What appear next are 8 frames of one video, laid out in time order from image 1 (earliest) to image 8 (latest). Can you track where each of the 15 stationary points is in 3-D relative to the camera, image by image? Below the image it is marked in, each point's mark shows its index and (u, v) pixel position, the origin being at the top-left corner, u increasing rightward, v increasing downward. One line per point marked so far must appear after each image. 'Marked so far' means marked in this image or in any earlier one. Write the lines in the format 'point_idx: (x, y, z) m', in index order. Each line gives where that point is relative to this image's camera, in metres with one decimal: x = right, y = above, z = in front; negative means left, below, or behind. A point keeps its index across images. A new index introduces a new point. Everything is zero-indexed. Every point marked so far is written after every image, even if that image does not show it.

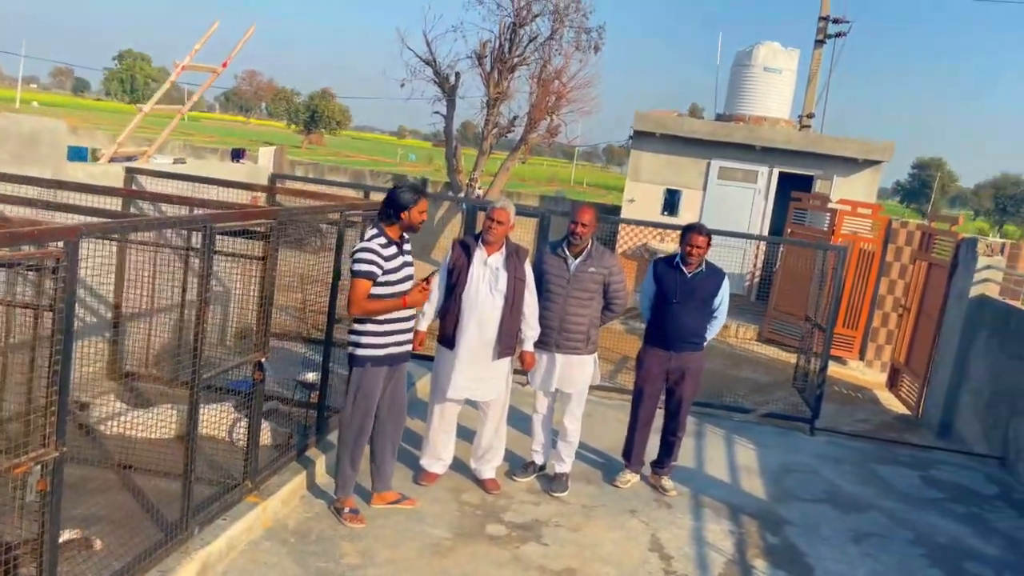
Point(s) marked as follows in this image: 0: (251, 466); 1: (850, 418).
0: (-1.3, -0.9, +4.5) m
1: (+3.7, -1.4, +9.4) m
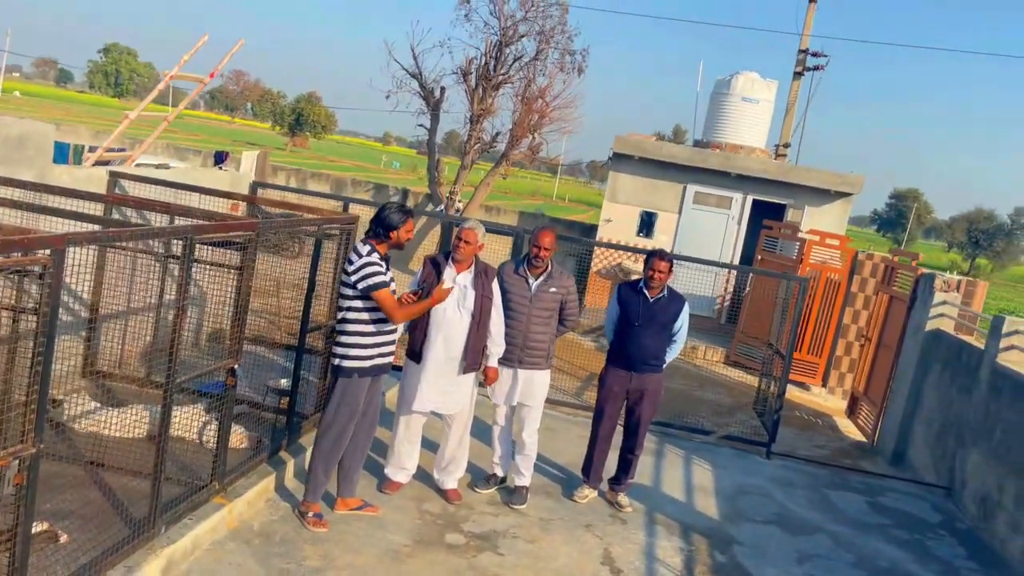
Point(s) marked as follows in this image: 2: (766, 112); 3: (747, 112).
0: (-1.6, -1.0, +4.6) m
1: (+3.3, -1.7, +9.6) m
2: (+4.5, +3.1, +15.2) m
3: (+4.1, +3.1, +15.0) m
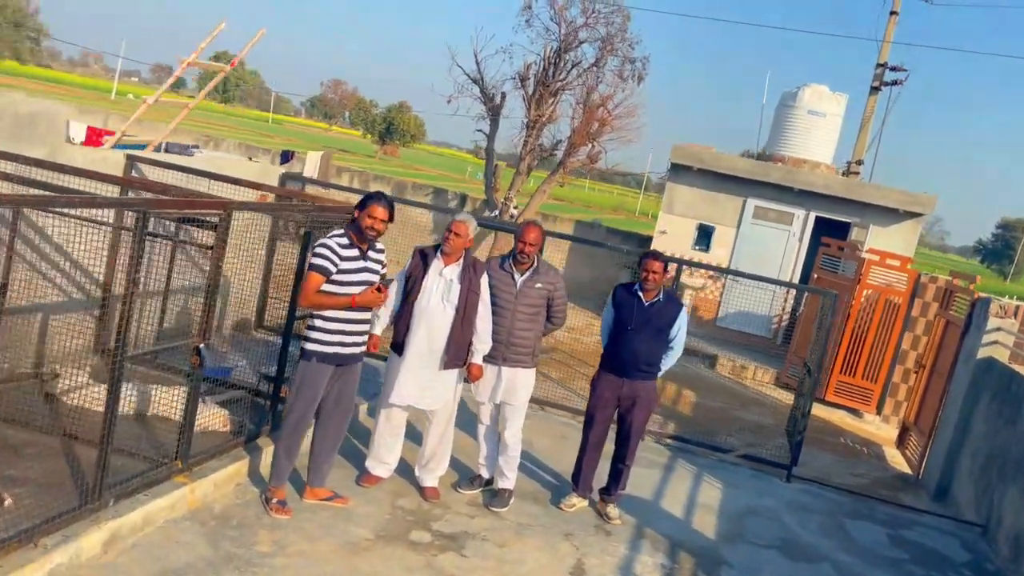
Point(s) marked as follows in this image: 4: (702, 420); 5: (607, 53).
0: (-1.8, -0.9, +4.6) m
1: (+3.5, -1.9, +9.1) m
2: (+5.4, +2.7, +14.7) m
3: (+5.0, +2.7, +14.5) m
4: (+2.1, -1.5, +9.8) m
5: (+1.6, +3.9, +14.3) m
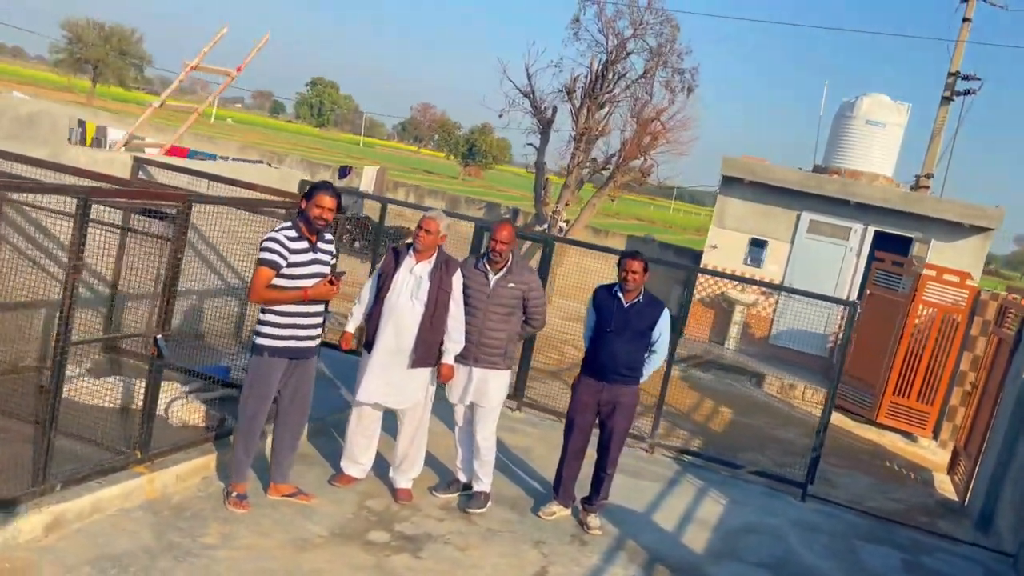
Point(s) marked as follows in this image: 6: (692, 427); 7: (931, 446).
0: (-2.0, -0.8, +4.7) m
1: (+3.7, -2.1, +8.6) m
2: (+6.2, +2.4, +14.0) m
3: (+5.8, +2.4, +13.9) m
4: (+2.4, -1.6, +9.4) m
5: (+2.4, +3.7, +14.1) m
6: (+2.0, -1.5, +9.6) m
7: (+5.4, -2.0, +11.2) m
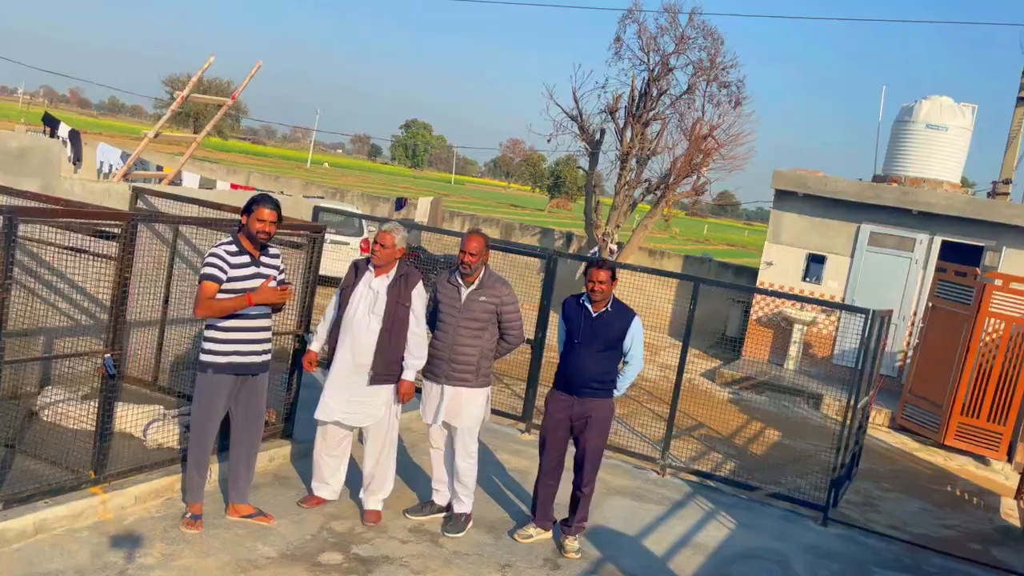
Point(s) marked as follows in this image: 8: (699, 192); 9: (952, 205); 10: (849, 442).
0: (-2.2, -0.9, +4.7) m
1: (+3.9, -2.1, +7.9) m
2: (+6.9, +2.2, +13.2) m
3: (+6.4, +2.2, +13.1) m
4: (+2.7, -1.8, +8.9) m
5: (+3.0, +3.3, +13.8) m
6: (+2.3, -1.7, +9.1) m
7: (+5.9, -2.2, +10.3) m
8: (+3.3, +1.7, +15.3) m
9: (+6.3, +1.2, +12.4) m
10: (+2.6, -1.2, +6.6) m
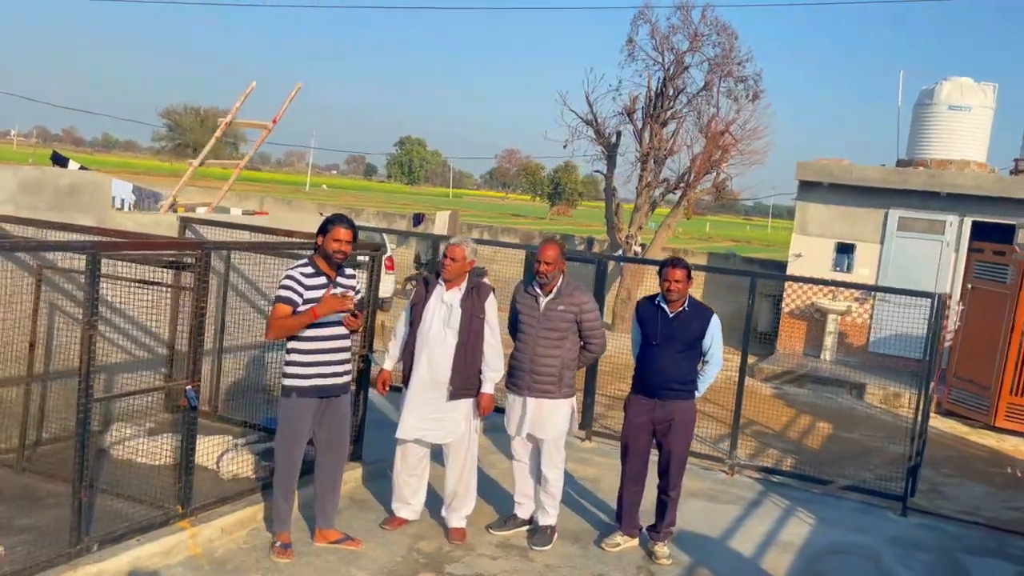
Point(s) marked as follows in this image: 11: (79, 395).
0: (-1.7, -1.1, +4.6) m
1: (+4.5, -2.0, +7.8) m
2: (+7.2, +2.5, +13.1) m
3: (+6.7, +2.5, +13.1) m
4: (+3.2, -1.7, +8.8) m
5: (+3.2, +3.4, +13.7) m
6: (+2.8, -1.6, +9.0) m
7: (+6.5, -1.9, +10.2) m
8: (+3.7, +1.8, +15.3) m
9: (+6.7, +1.5, +12.3) m
10: (+3.1, -1.1, +6.6) m
11: (-1.9, -0.5, +3.9) m
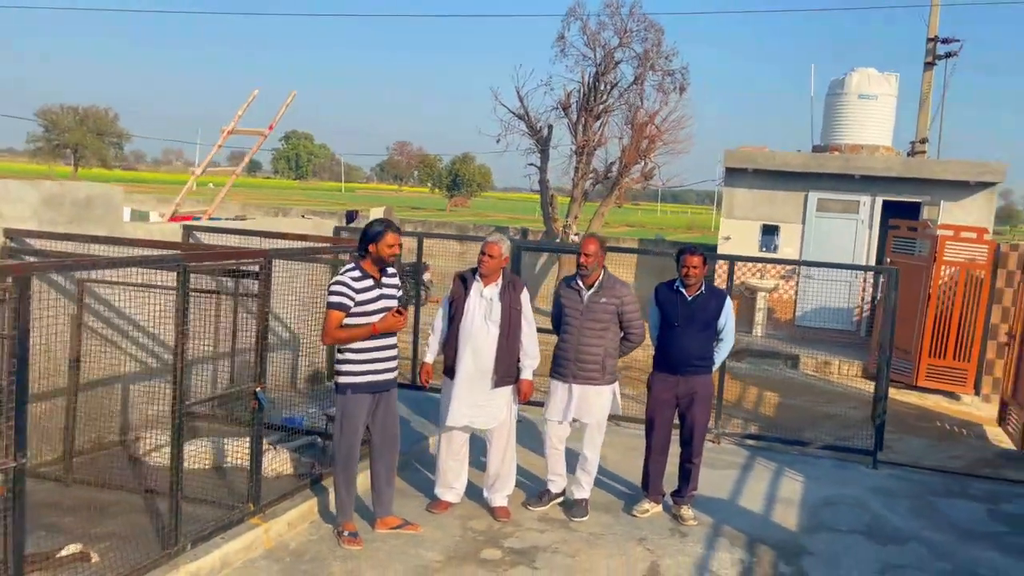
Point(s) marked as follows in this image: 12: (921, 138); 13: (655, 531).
0: (-1.4, -1.1, +4.8) m
1: (+4.4, -1.7, +8.7) m
2: (+6.2, +3.0, +14.3) m
3: (+5.8, +2.9, +14.2) m
4: (+3.0, -1.4, +9.5) m
5: (+2.2, +3.6, +14.4) m
6: (+2.6, -1.4, +9.7) m
7: (+6.1, -1.5, +11.4) m
8: (+2.5, +2.0, +16.0) m
9: (+5.9, +1.9, +13.4) m
10: (+3.1, -0.9, +7.3) m
11: (-1.6, -0.5, +4.1) m
12: (+7.9, +2.9, +16.7) m
13: (+0.9, -1.5, +5.4) m
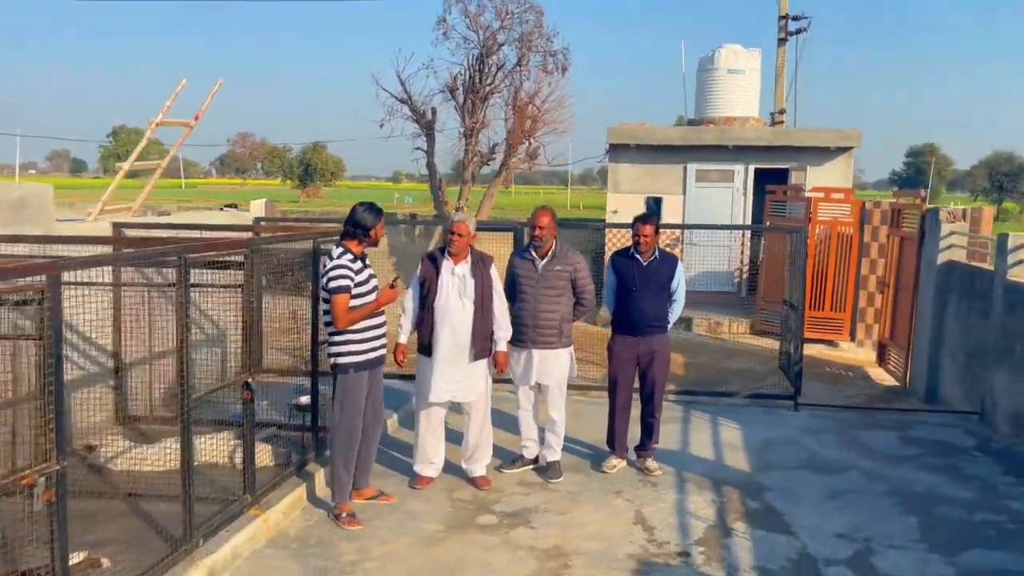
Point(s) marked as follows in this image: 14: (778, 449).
0: (-1.5, -1.1, +4.8) m
1: (+3.7, -1.2, +9.6) m
2: (+4.3, +3.7, +15.3) m
3: (+3.9, +3.6, +15.1) m
4: (+2.2, -1.0, +10.2) m
5: (+0.3, +4.0, +14.7) m
6: (+1.7, -1.0, +10.3) m
7: (+4.9, -0.9, +12.5) m
8: (+0.4, +2.5, +16.4) m
9: (+4.2, +2.5, +14.4) m
10: (+2.6, -0.5, +8.0) m
11: (-1.5, -0.5, +4.0) m
12: (+5.5, +3.7, +17.9) m
13: (+0.8, -1.3, +5.7) m
14: (+2.0, -1.2, +6.6) m
